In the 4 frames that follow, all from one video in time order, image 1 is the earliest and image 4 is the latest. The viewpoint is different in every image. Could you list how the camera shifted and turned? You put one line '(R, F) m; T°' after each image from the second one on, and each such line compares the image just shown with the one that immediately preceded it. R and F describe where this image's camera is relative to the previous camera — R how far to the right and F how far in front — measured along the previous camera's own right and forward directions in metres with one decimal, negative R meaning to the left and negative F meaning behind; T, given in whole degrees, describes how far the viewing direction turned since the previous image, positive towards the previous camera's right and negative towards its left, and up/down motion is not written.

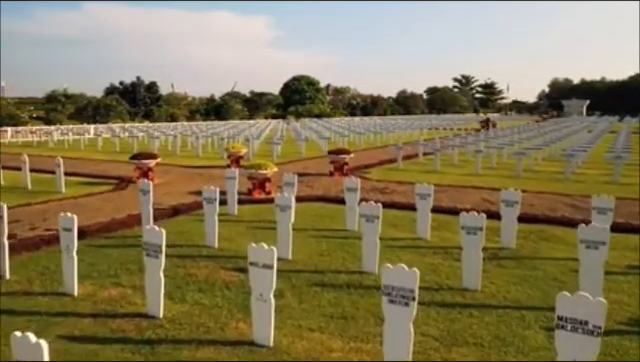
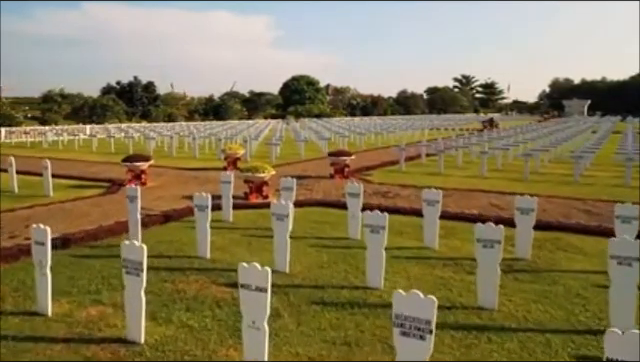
(0.0, +0.8) m; 0°
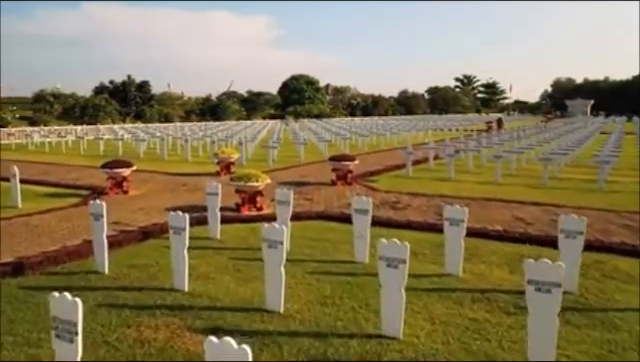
(-0.1, +1.8) m; 0°
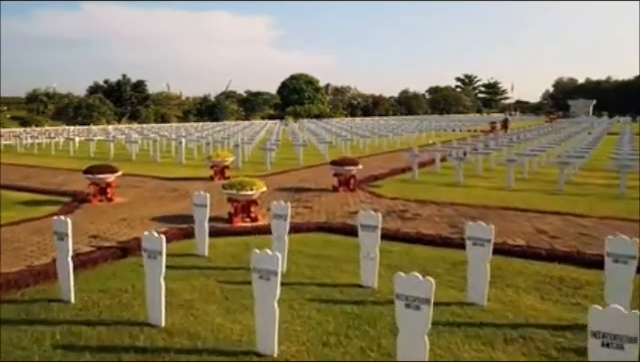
(0.0, +1.4) m; 0°
